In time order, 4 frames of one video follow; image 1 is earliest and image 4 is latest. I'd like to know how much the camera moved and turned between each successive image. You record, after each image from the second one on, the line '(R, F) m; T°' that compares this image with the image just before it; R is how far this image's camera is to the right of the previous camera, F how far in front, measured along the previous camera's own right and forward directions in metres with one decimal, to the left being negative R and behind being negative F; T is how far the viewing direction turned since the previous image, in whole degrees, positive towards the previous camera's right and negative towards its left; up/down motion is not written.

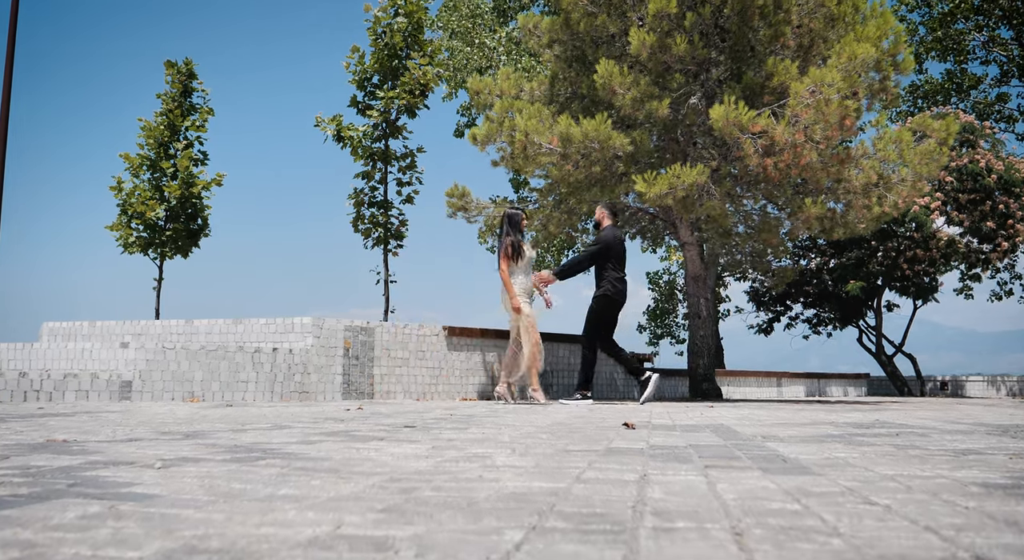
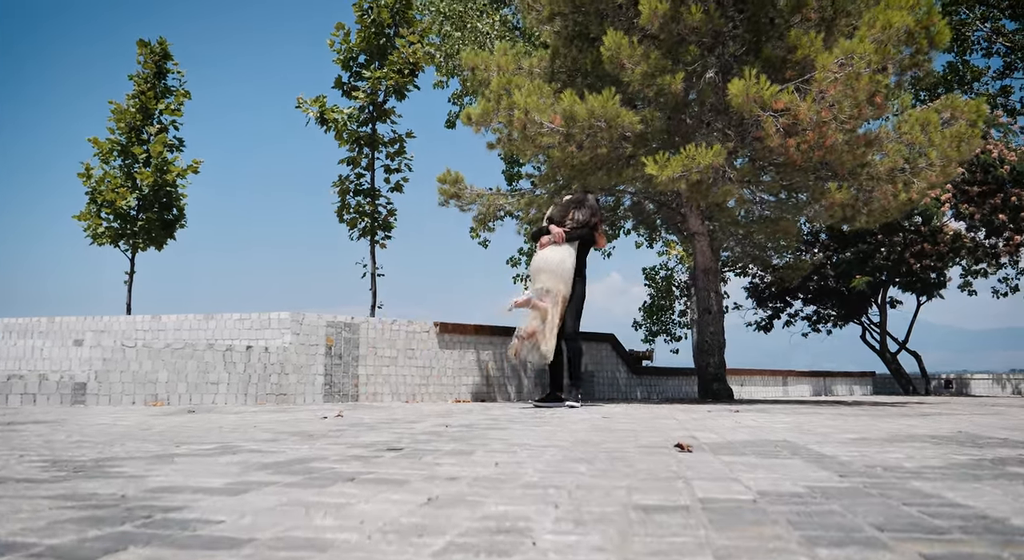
(-0.1, +1.1) m; +1°
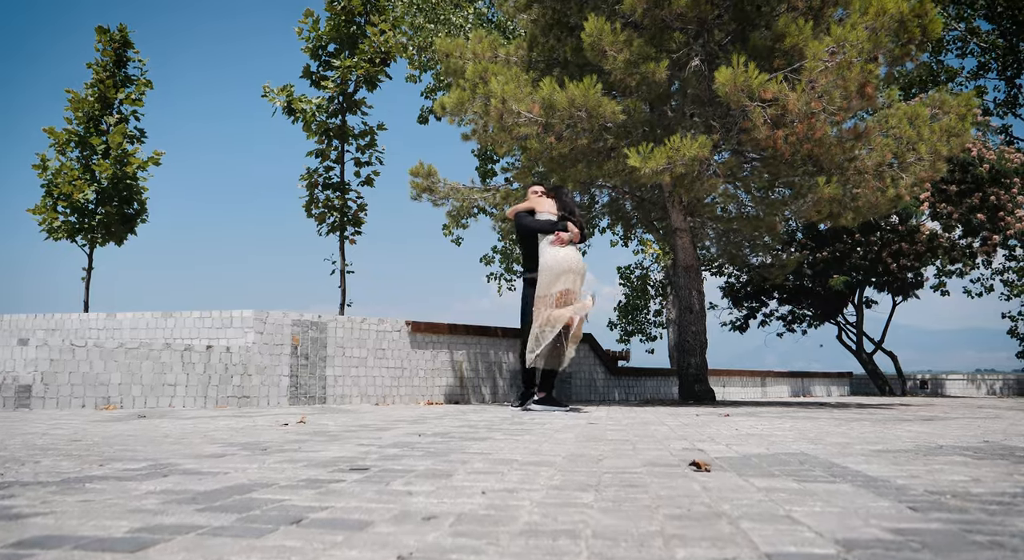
(-0.1, +0.5) m; +2°
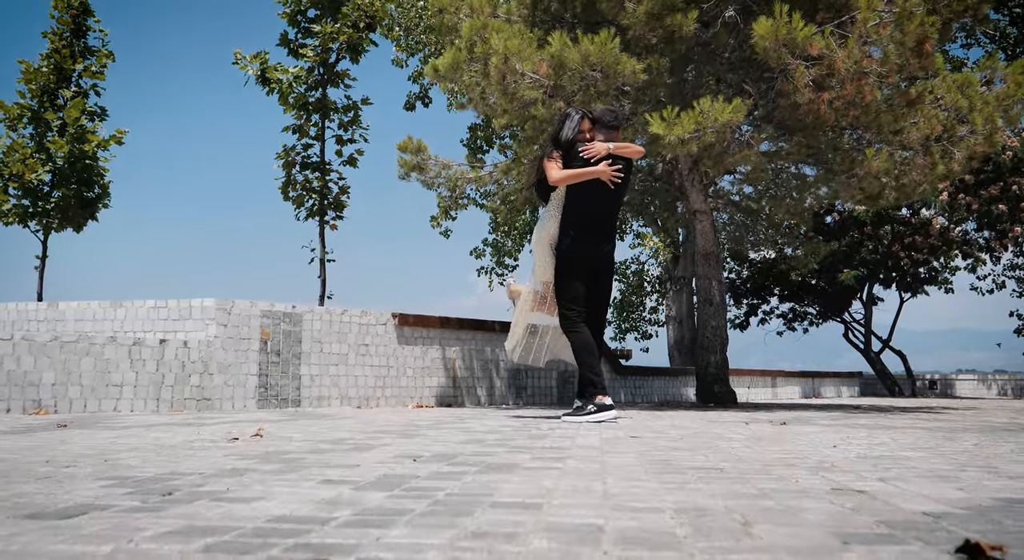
(-0.2, +1.5) m; +1°
